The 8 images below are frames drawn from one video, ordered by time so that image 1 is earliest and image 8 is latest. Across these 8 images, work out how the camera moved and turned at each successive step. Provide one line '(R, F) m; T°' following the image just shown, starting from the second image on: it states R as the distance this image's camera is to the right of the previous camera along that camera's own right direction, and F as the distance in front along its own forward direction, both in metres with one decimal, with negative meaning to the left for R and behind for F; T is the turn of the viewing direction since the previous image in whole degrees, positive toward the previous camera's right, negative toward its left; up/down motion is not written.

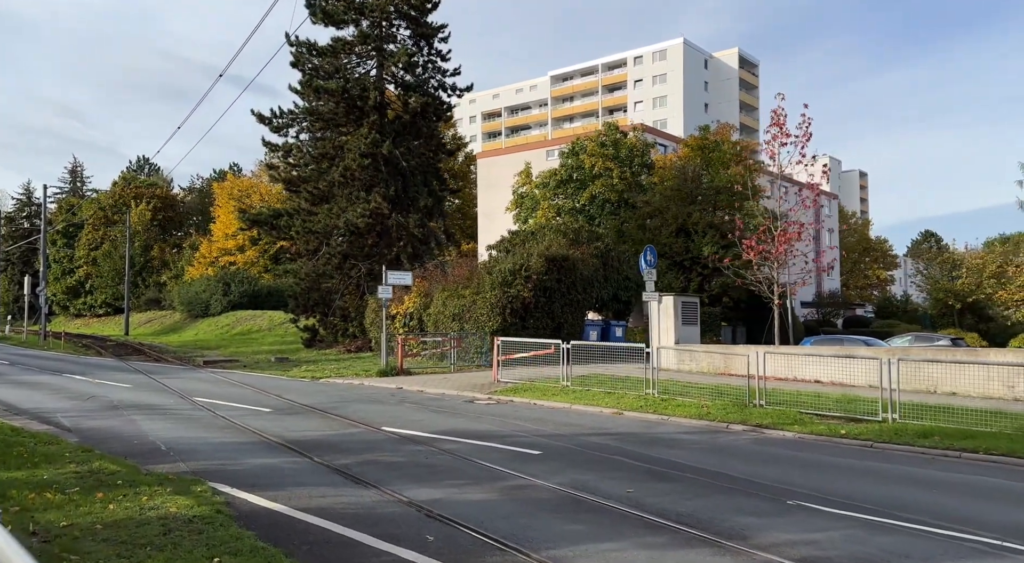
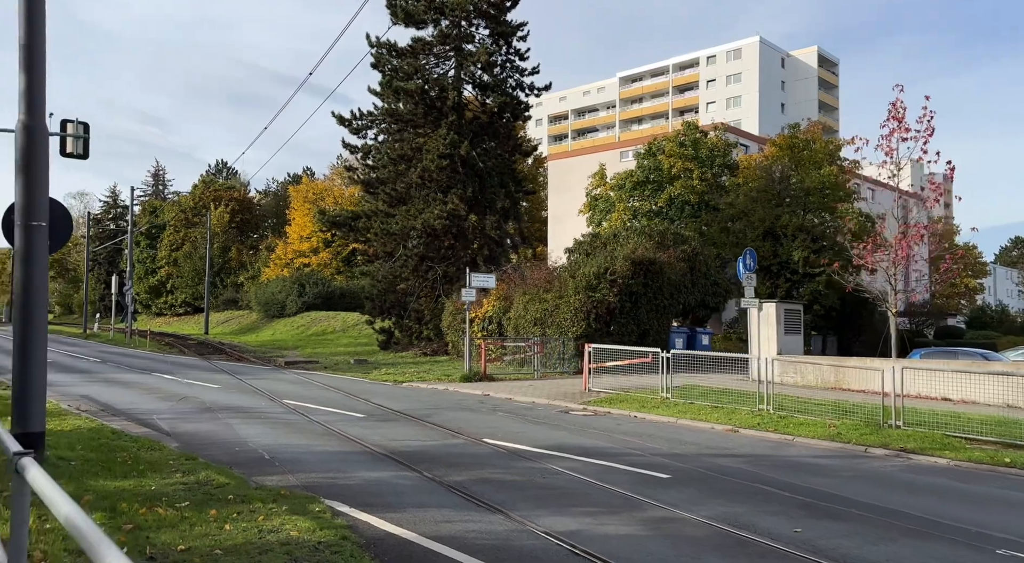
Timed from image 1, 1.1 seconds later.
(-0.4, +0.4) m; -4°
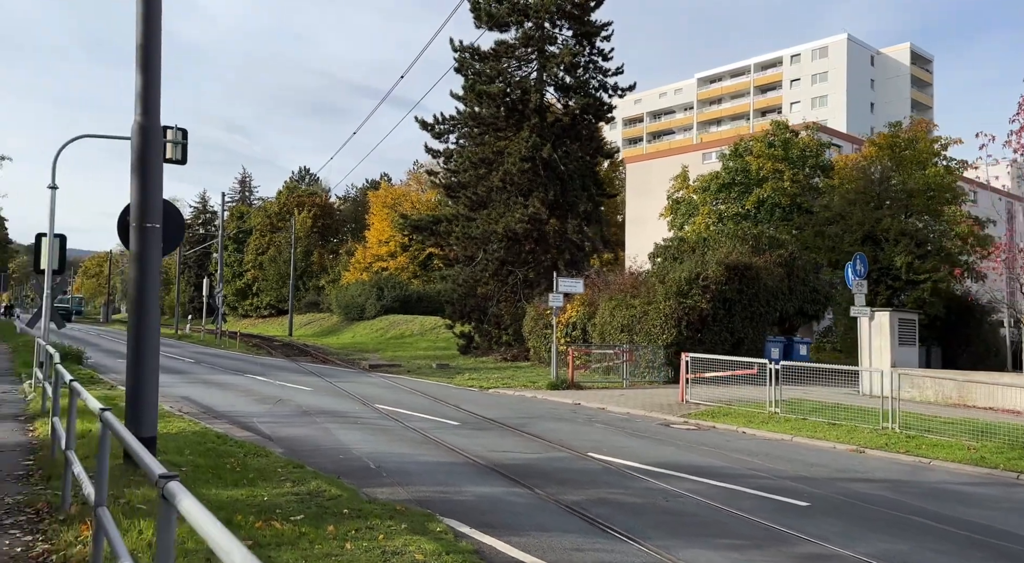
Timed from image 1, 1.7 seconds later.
(-0.3, +0.3) m; -4°
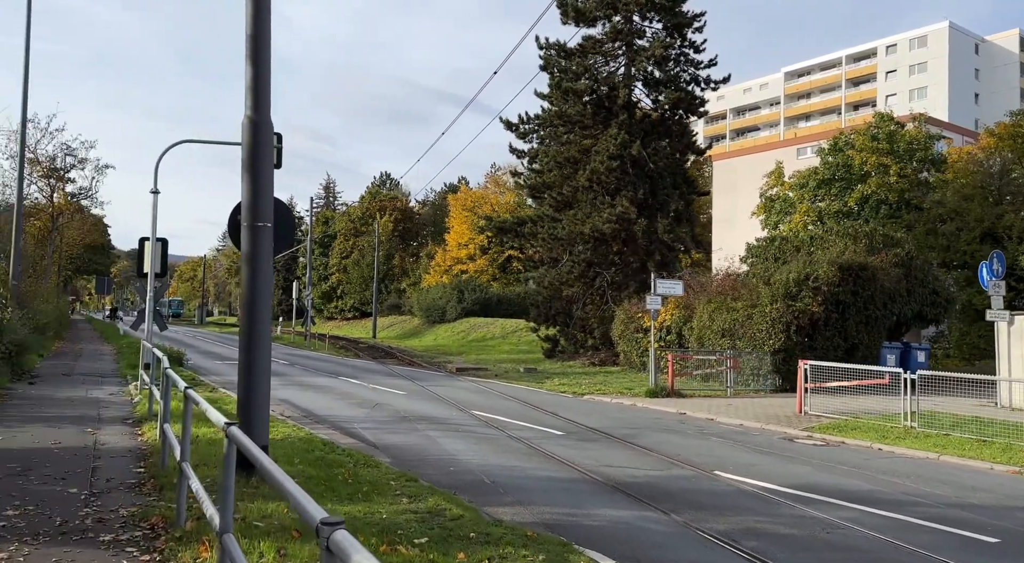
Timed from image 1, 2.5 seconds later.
(-0.4, +0.5) m; -5°
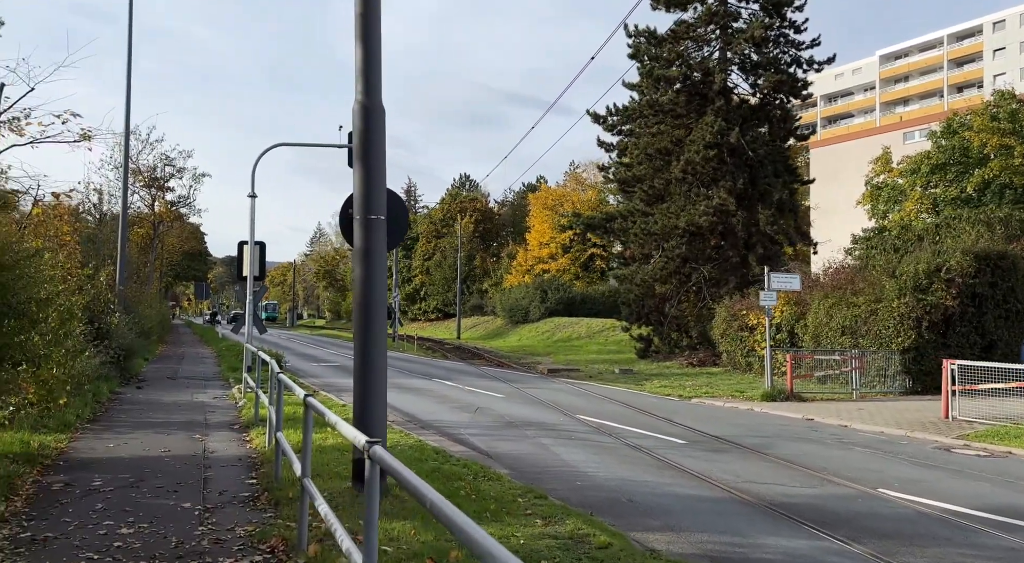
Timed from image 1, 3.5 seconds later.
(-0.5, +0.7) m; -5°
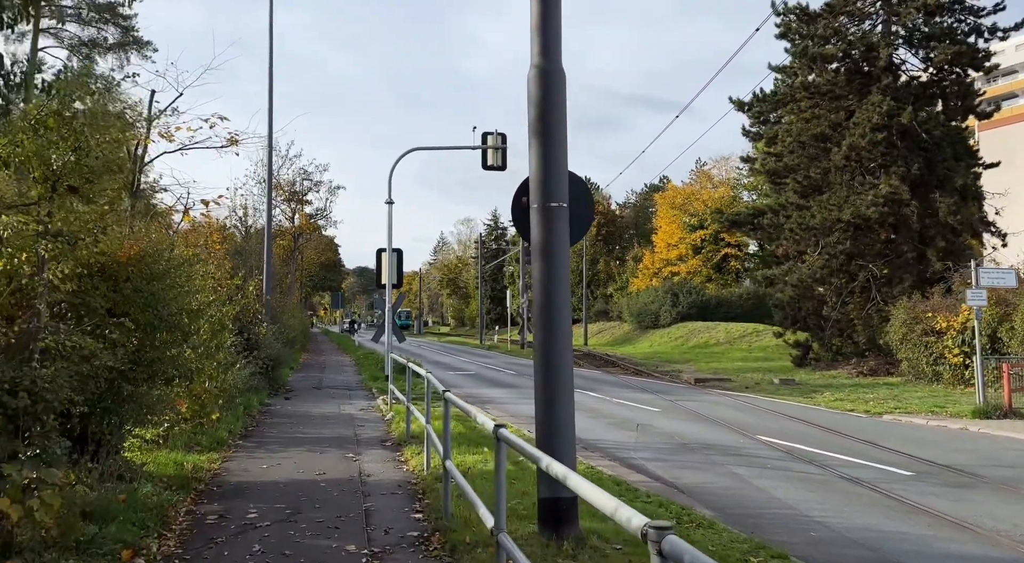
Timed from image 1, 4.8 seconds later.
(-0.7, +1.4) m; -7°
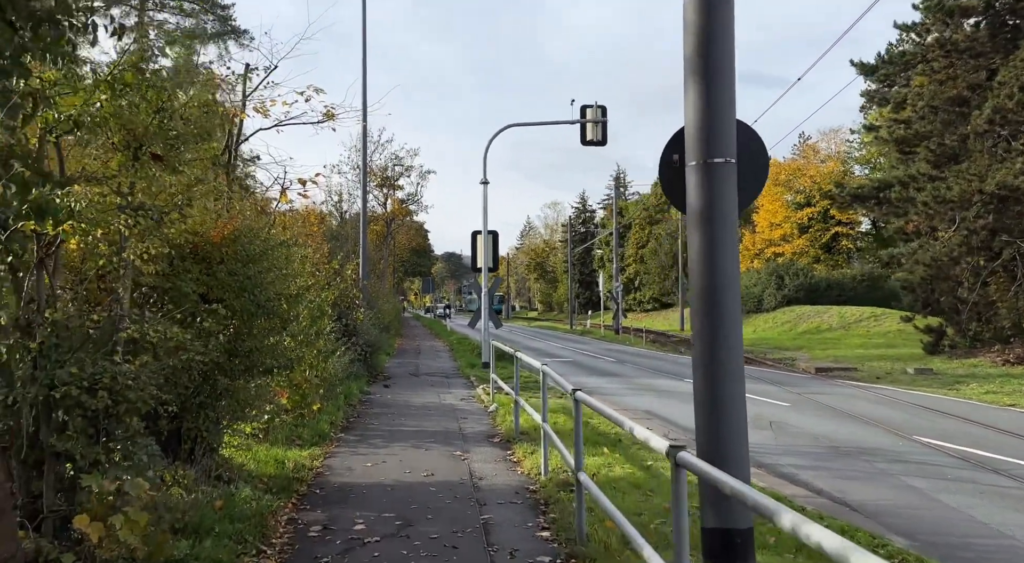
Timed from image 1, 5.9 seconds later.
(-0.5, +1.4) m; -5°
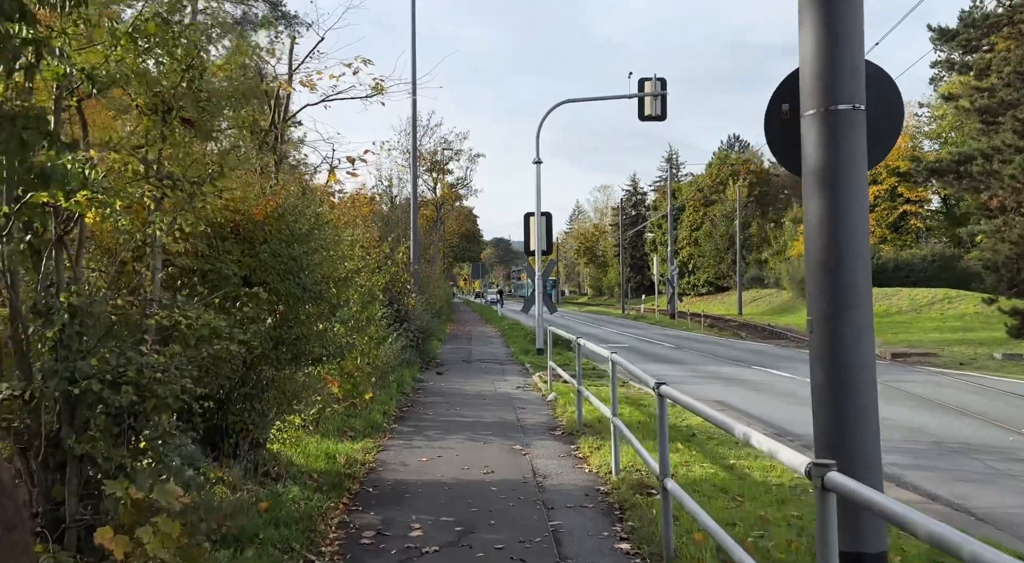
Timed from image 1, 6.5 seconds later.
(-0.2, +1.1) m; -3°
